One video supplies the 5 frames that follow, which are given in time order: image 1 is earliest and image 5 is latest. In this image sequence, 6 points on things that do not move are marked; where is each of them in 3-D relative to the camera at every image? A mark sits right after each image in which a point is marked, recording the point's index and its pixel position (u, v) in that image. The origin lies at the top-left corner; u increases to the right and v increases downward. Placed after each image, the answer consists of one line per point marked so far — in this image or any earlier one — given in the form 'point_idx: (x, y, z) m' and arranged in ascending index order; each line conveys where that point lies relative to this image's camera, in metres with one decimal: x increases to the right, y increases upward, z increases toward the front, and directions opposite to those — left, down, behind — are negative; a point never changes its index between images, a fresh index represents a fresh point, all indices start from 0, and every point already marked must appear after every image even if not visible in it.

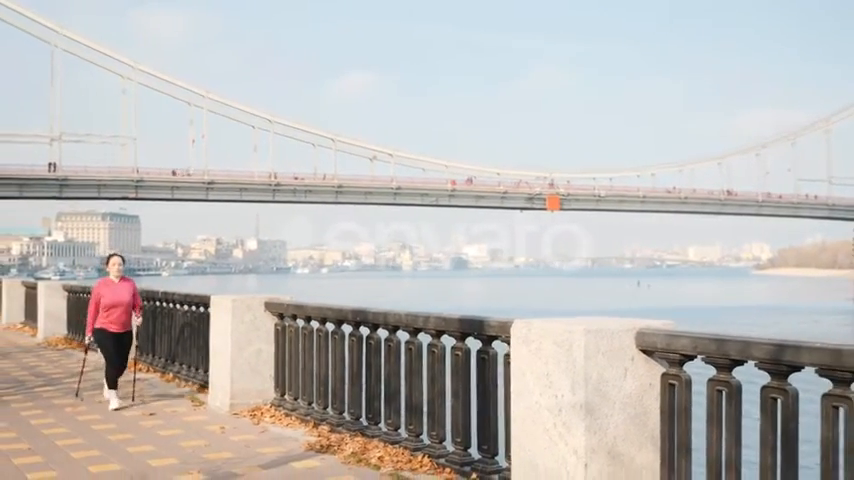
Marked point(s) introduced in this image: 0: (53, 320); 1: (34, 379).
0: (-5.8, -1.3, +16.4) m
1: (-4.2, -1.6, +11.4) m
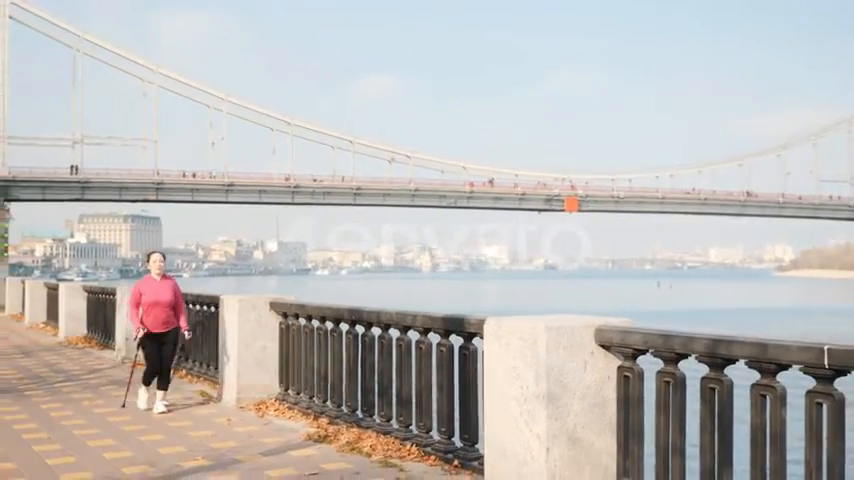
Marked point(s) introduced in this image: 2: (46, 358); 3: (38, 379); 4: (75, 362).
0: (-6.0, -1.4, +17.6) m
1: (-4.5, -1.7, +12.6) m
2: (-5.5, -1.7, +15.1) m
3: (-4.6, -1.7, +12.4) m
4: (-4.9, -1.7, +14.3) m
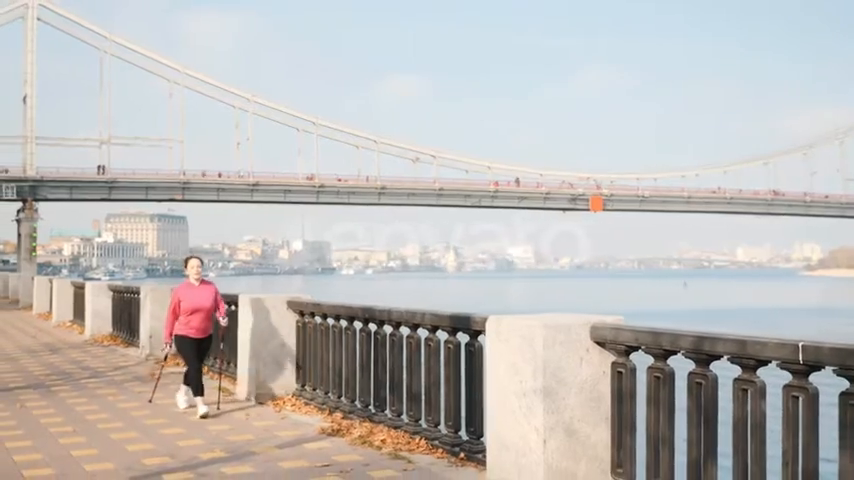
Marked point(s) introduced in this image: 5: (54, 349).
0: (-5.8, -1.4, +18.4) m
1: (-4.5, -1.7, +13.3) m
2: (-5.4, -1.8, +15.9) m
3: (-4.6, -1.7, +13.1) m
4: (-4.8, -1.7, +15.1) m
5: (-6.1, -1.8, +16.8) m
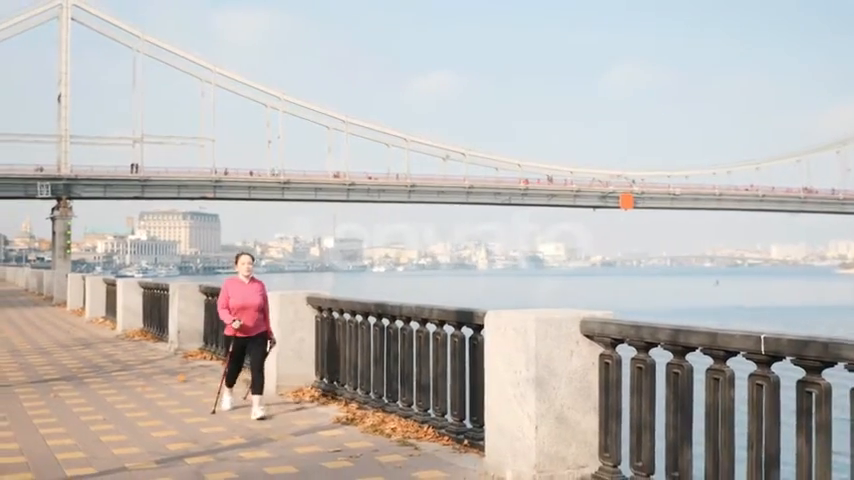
0: (-5.7, -1.4, +19.6) m
1: (-4.4, -1.7, +14.4) m
2: (-5.3, -1.8, +17.0) m
3: (-4.6, -1.7, +14.2) m
4: (-4.7, -1.7, +16.2) m
5: (-6.0, -1.8, +17.9) m
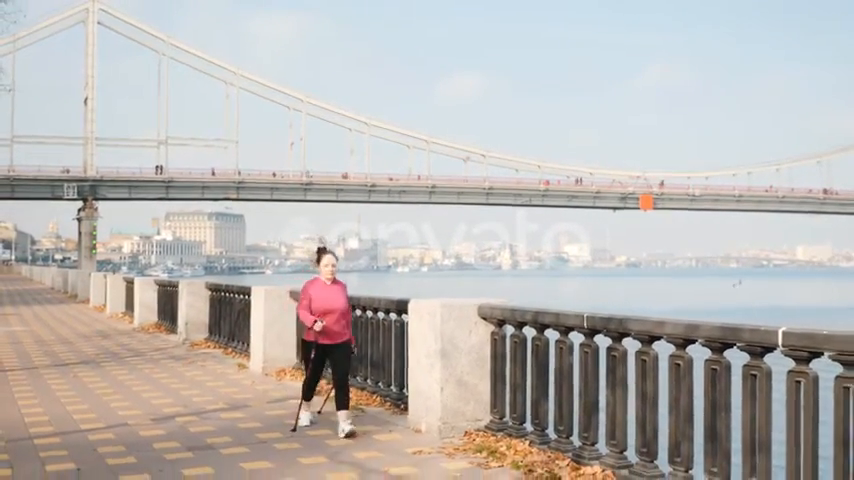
0: (-6.7, -1.4, +23.7) m
1: (-5.6, -1.8, +18.5) m
2: (-6.5, -1.8, +21.1) m
3: (-5.8, -1.8, +18.3) m
4: (-5.8, -1.8, +20.3) m
5: (-7.0, -1.8, +22.0) m
